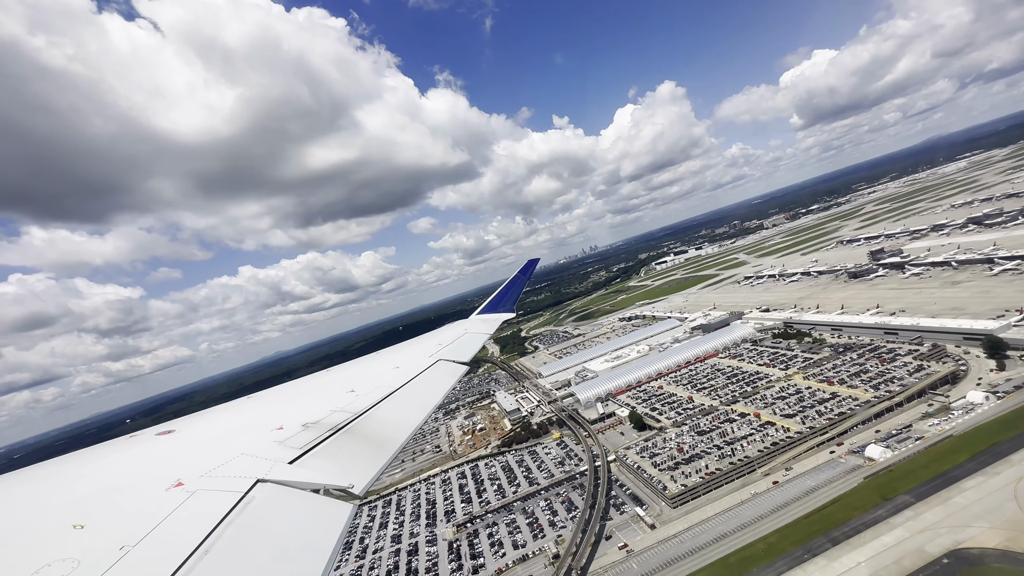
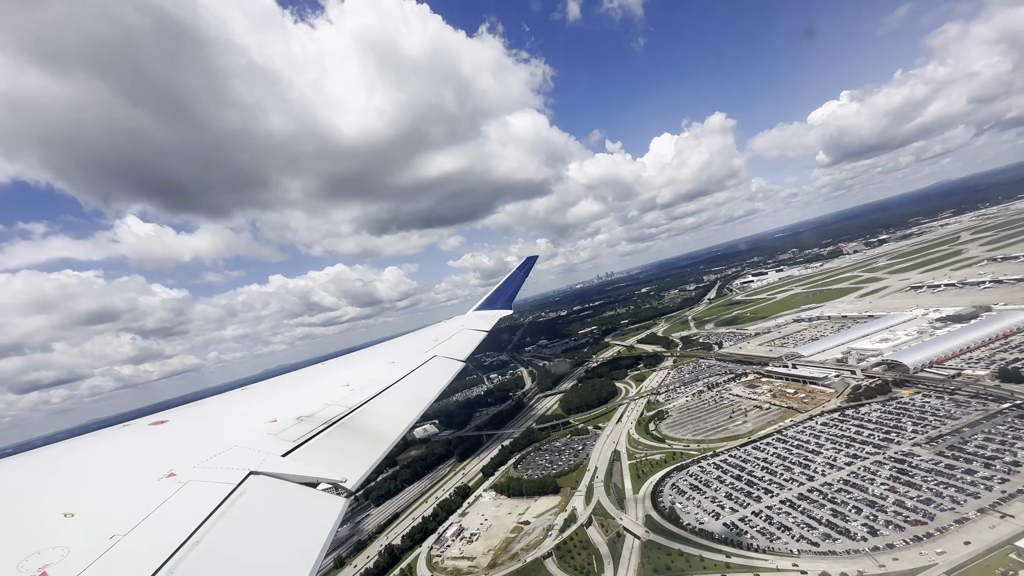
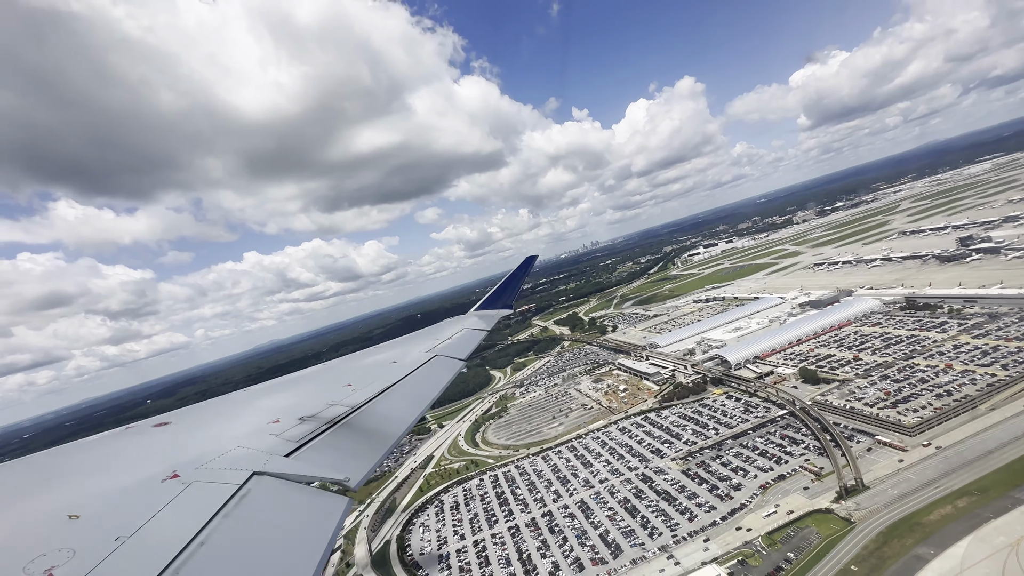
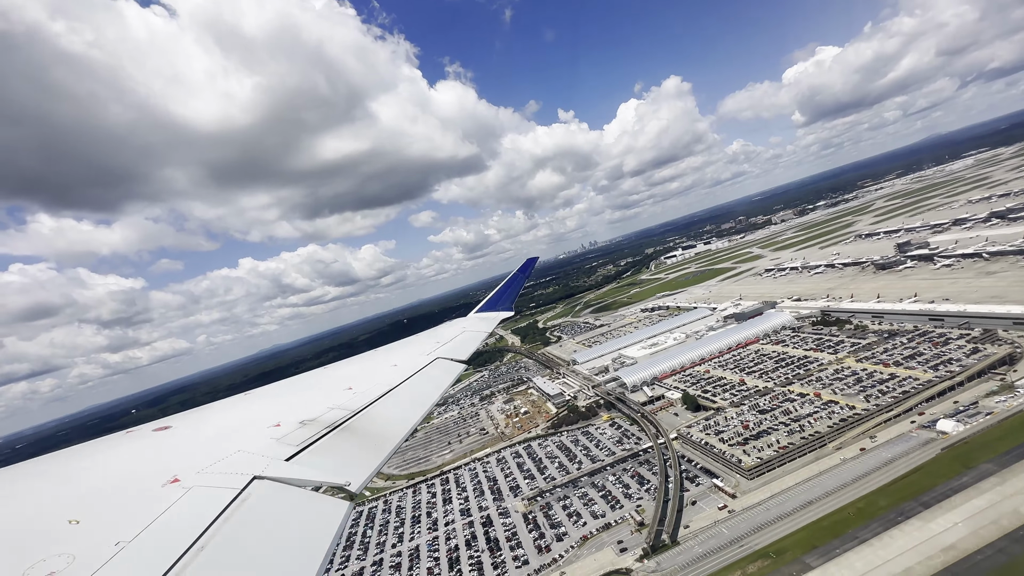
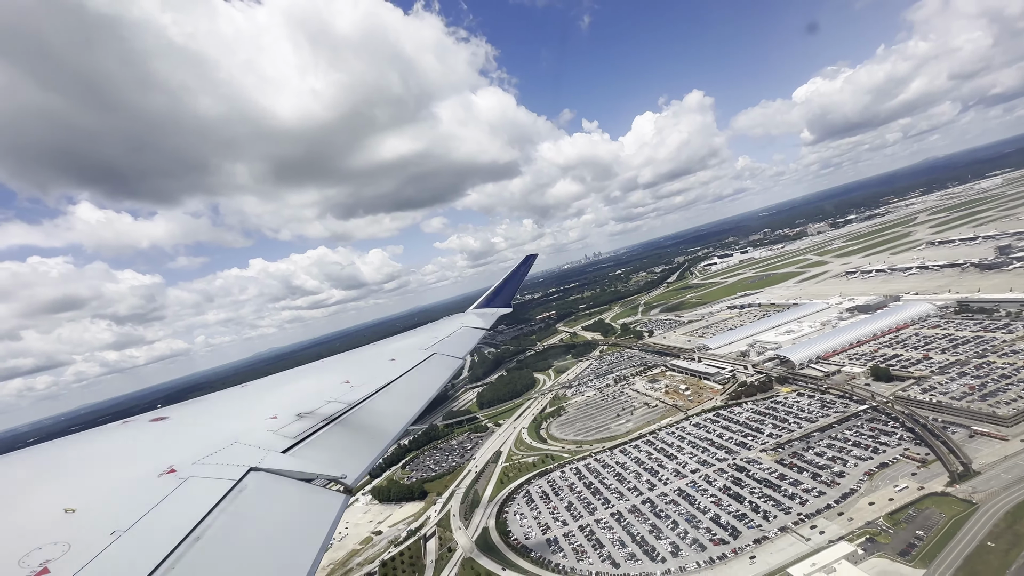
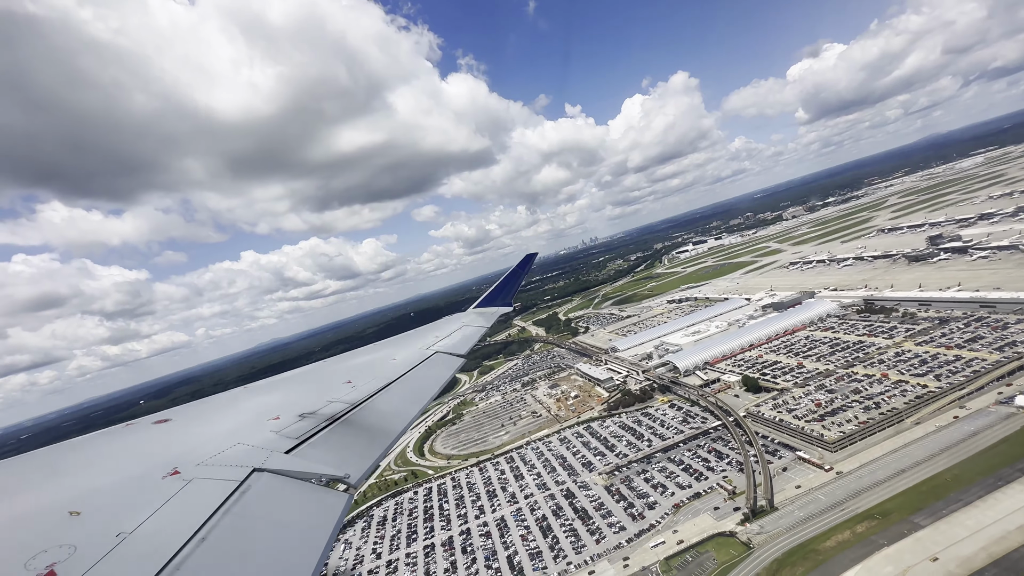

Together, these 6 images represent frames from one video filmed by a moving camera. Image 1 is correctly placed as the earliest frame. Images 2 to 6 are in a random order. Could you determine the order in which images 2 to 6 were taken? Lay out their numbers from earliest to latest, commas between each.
4, 6, 3, 5, 2
